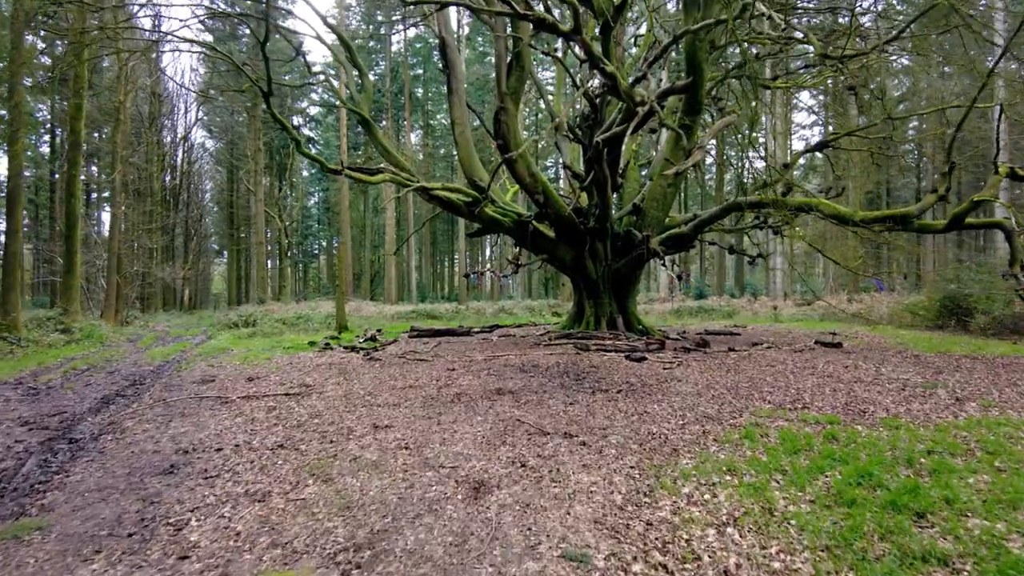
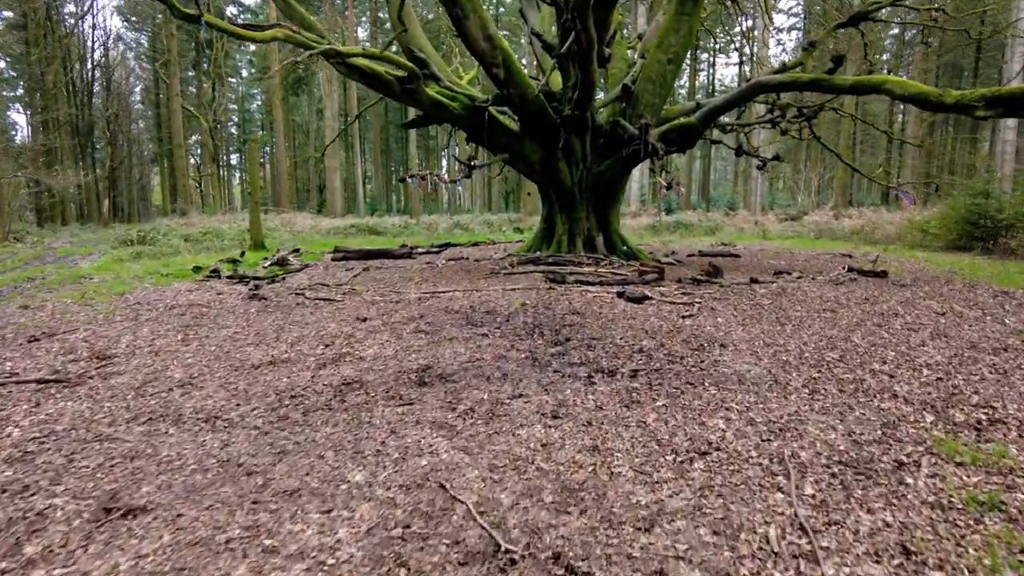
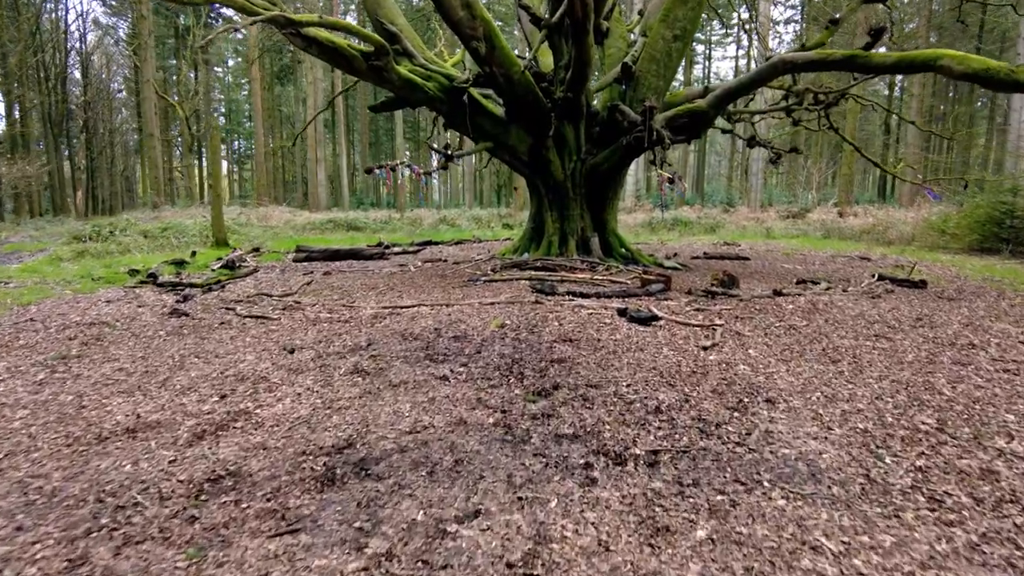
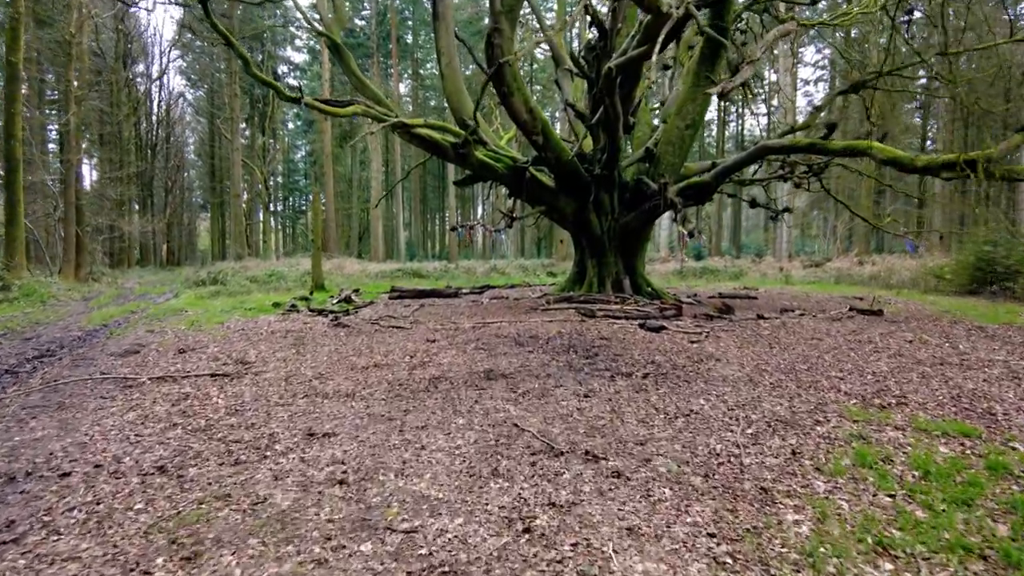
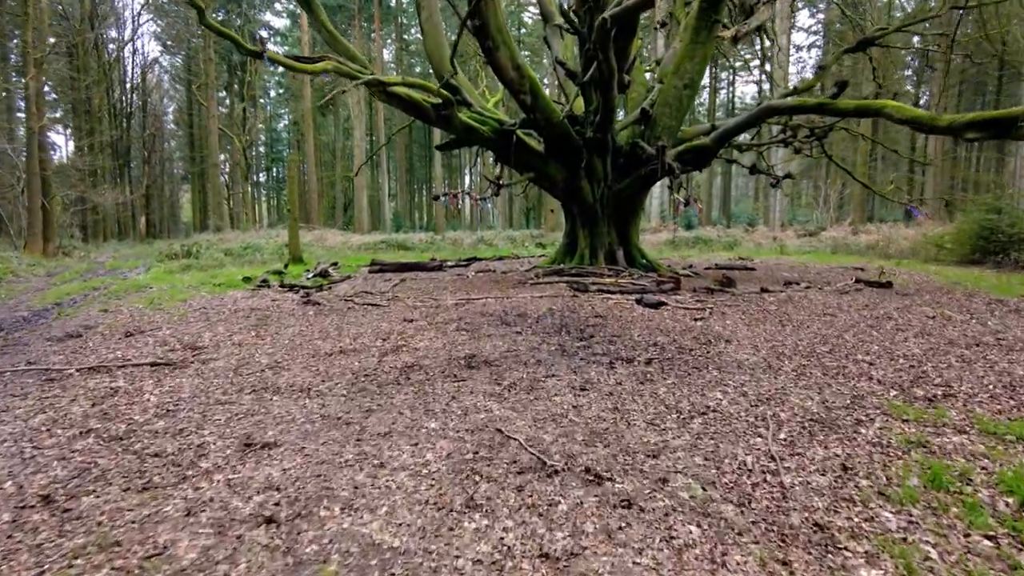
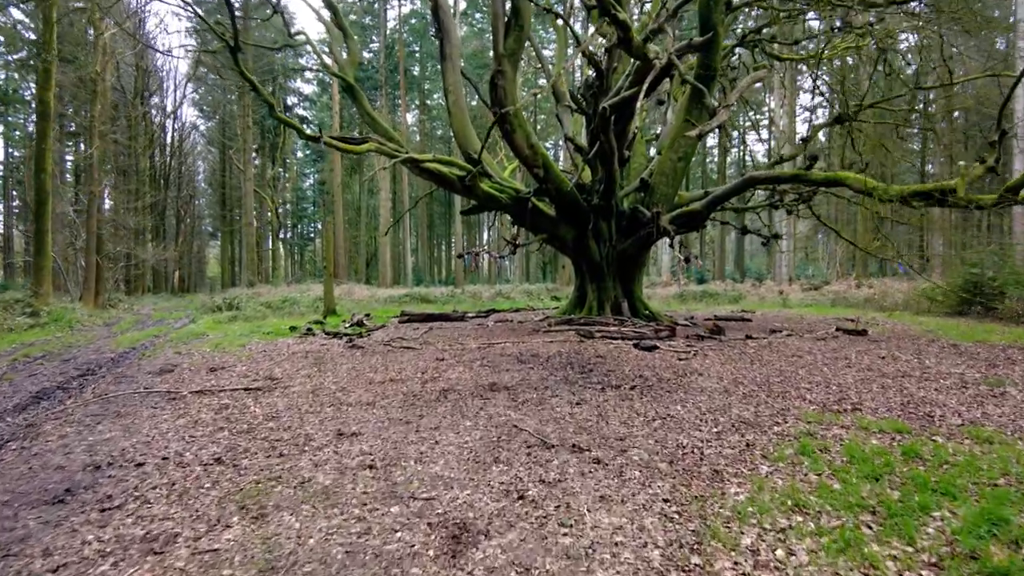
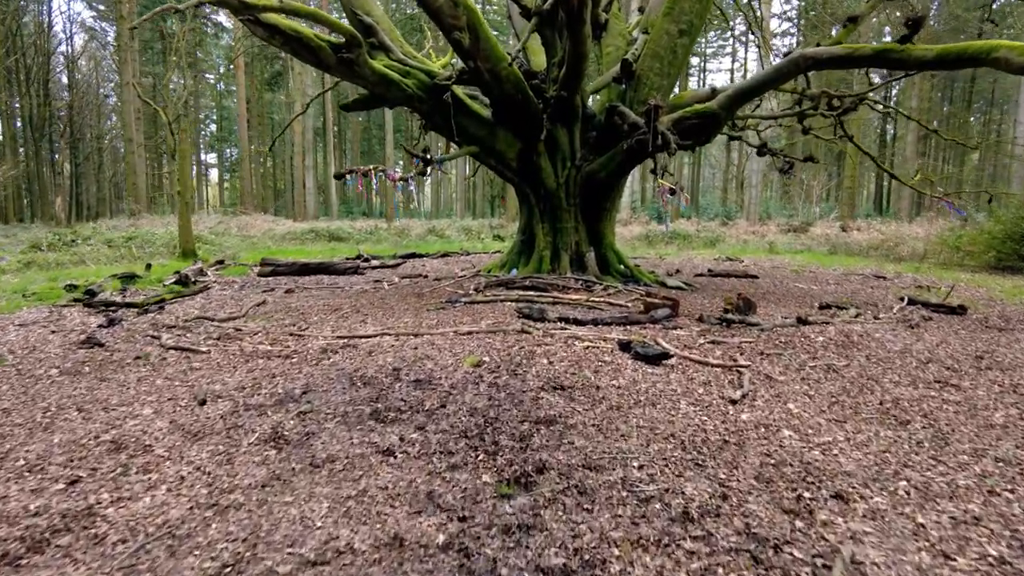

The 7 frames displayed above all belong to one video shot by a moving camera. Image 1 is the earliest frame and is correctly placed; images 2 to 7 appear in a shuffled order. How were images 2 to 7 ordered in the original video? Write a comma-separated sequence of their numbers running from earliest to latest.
6, 4, 5, 2, 3, 7
